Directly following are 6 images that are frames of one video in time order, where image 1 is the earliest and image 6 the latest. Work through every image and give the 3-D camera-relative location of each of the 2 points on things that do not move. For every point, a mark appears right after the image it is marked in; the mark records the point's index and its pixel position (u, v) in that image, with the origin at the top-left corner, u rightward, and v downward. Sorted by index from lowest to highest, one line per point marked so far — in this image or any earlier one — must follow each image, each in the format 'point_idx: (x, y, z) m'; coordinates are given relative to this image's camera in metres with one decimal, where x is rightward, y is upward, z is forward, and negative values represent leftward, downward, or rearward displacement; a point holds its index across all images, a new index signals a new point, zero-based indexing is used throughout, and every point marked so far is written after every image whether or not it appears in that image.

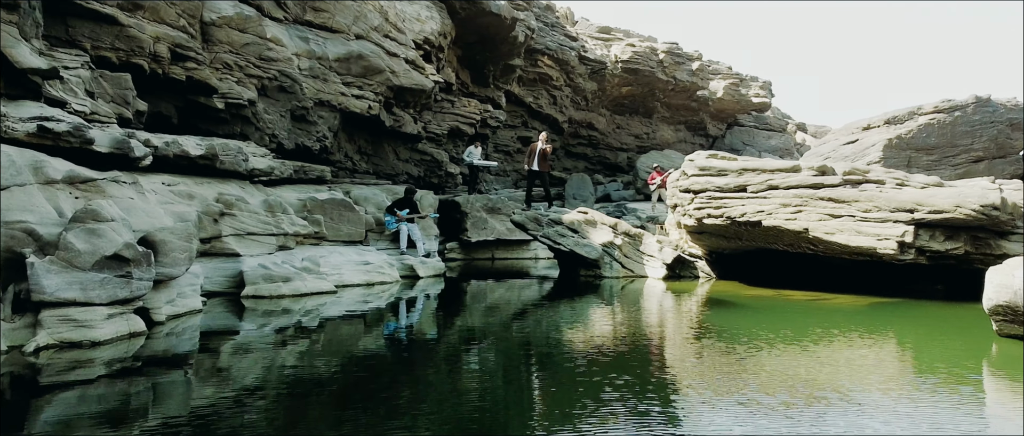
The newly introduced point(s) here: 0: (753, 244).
0: (+3.9, -0.4, +13.3) m
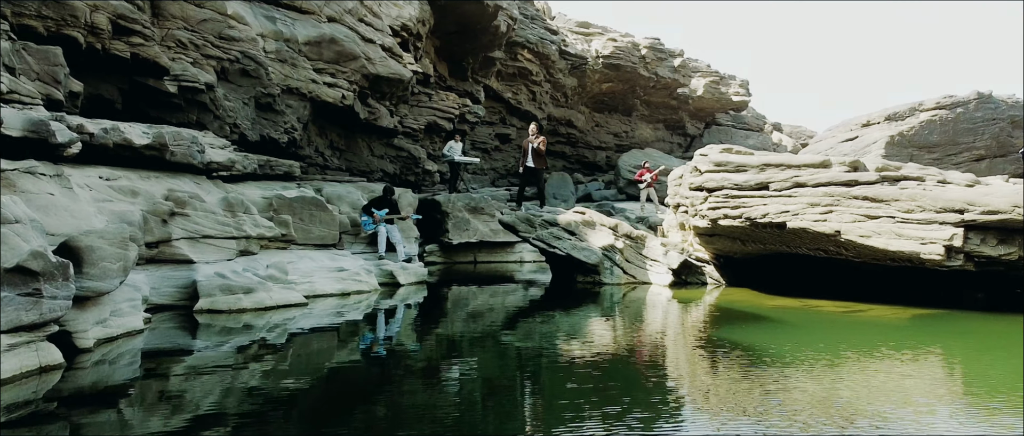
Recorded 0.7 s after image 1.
0: (+3.8, -0.4, +11.9) m
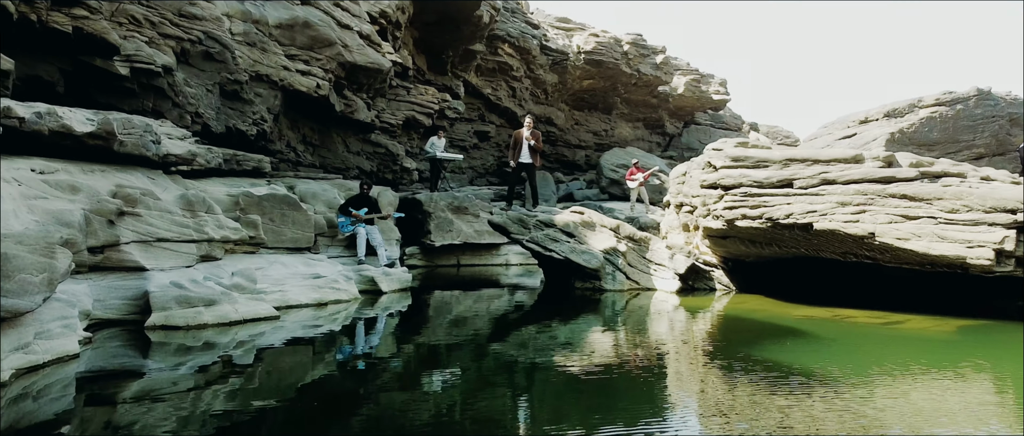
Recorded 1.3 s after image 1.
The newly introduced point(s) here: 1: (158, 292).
0: (+3.7, -0.4, +10.9) m
1: (-3.4, -0.7, +7.9) m
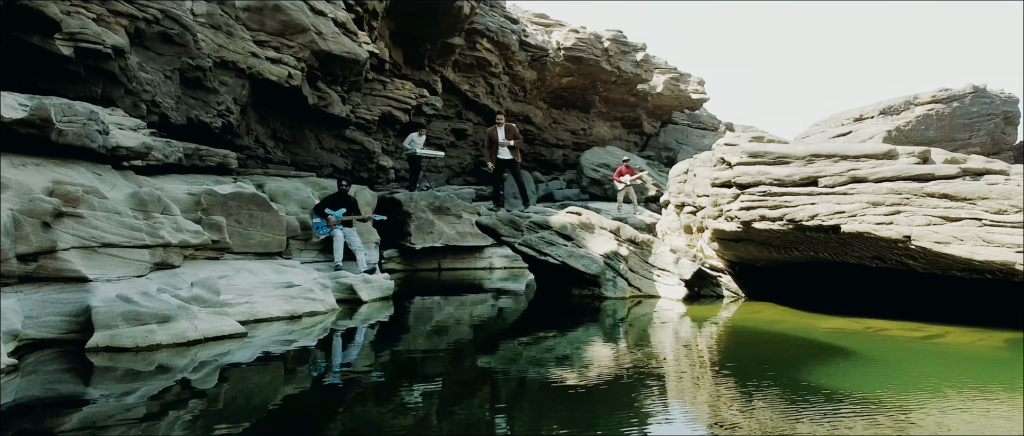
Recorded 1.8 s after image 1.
0: (+3.6, -0.5, +10.0) m
1: (-3.3, -0.7, +6.7) m
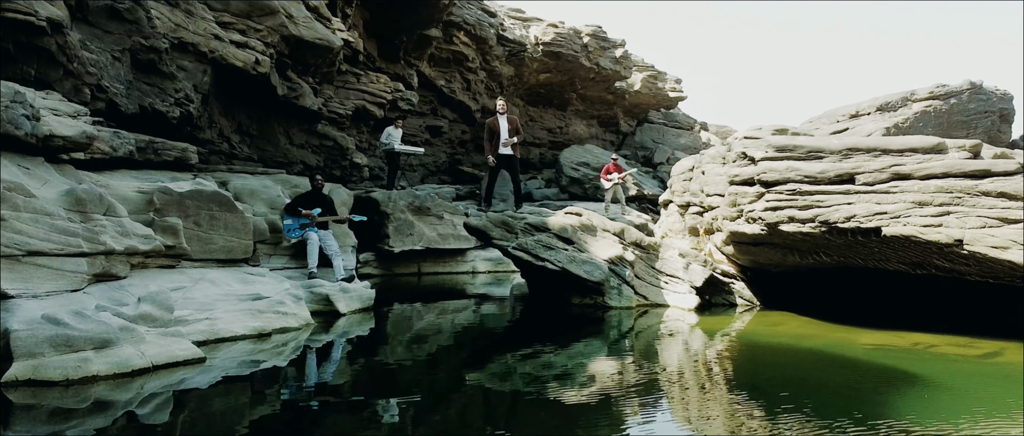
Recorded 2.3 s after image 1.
0: (+3.6, -0.5, +9.0) m
1: (-3.2, -0.7, +5.5) m
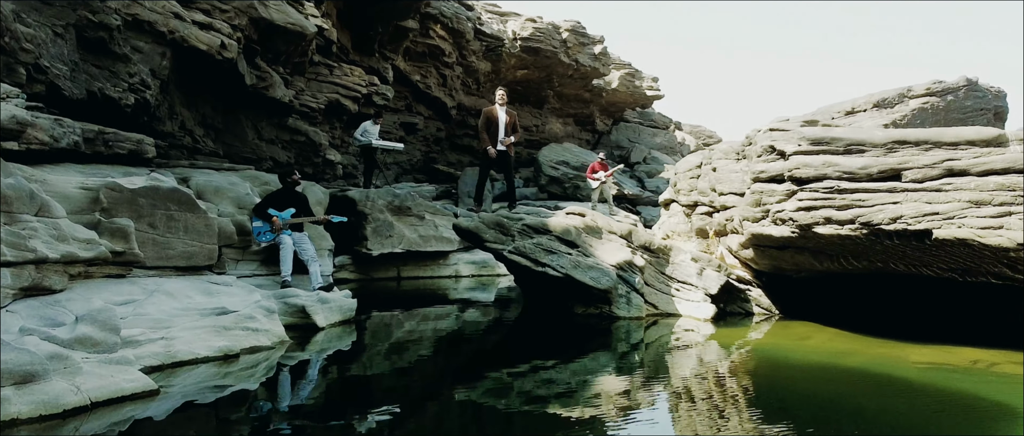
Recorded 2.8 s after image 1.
0: (+3.6, -0.5, +8.1) m
1: (-3.1, -0.7, +4.3) m
